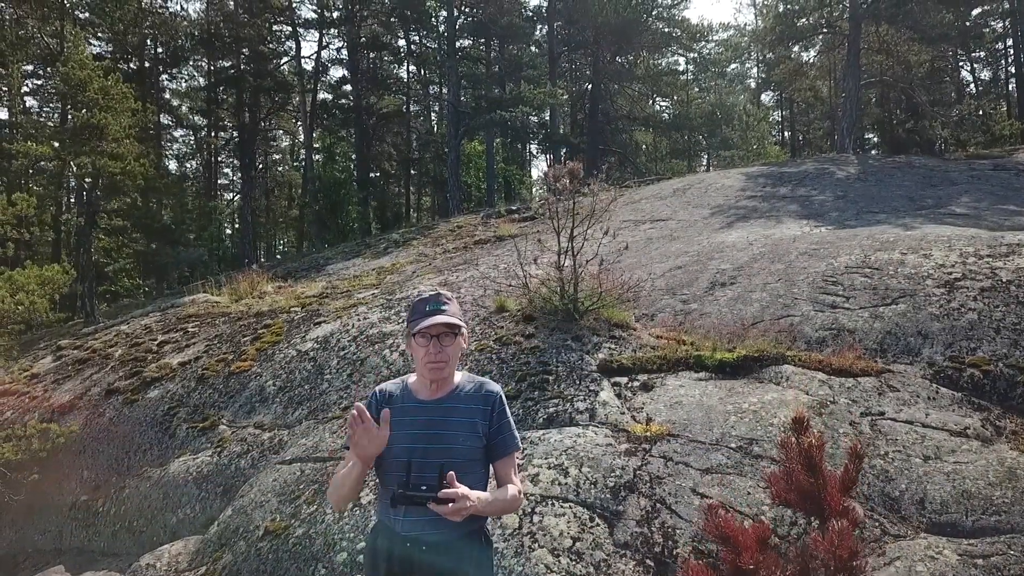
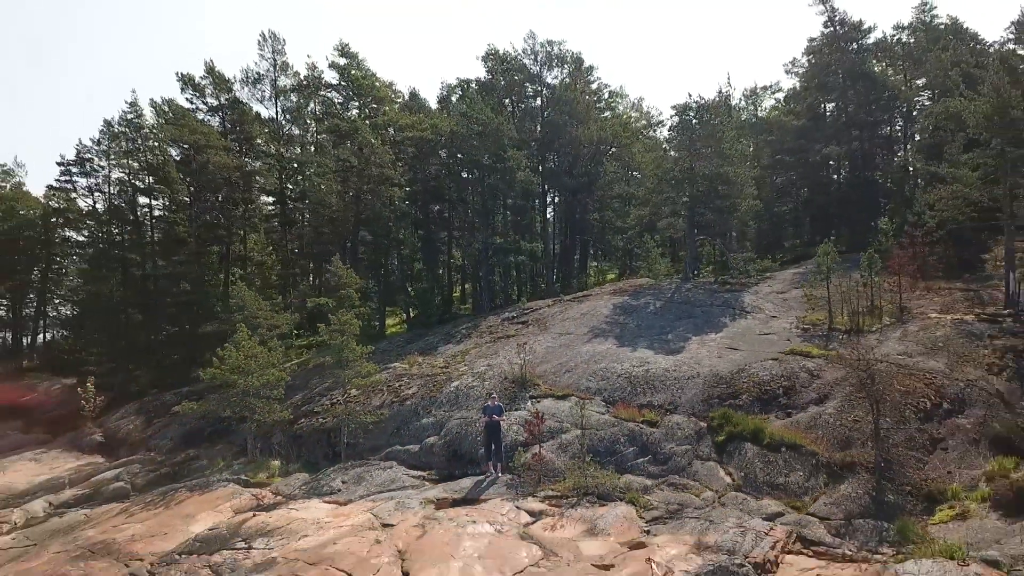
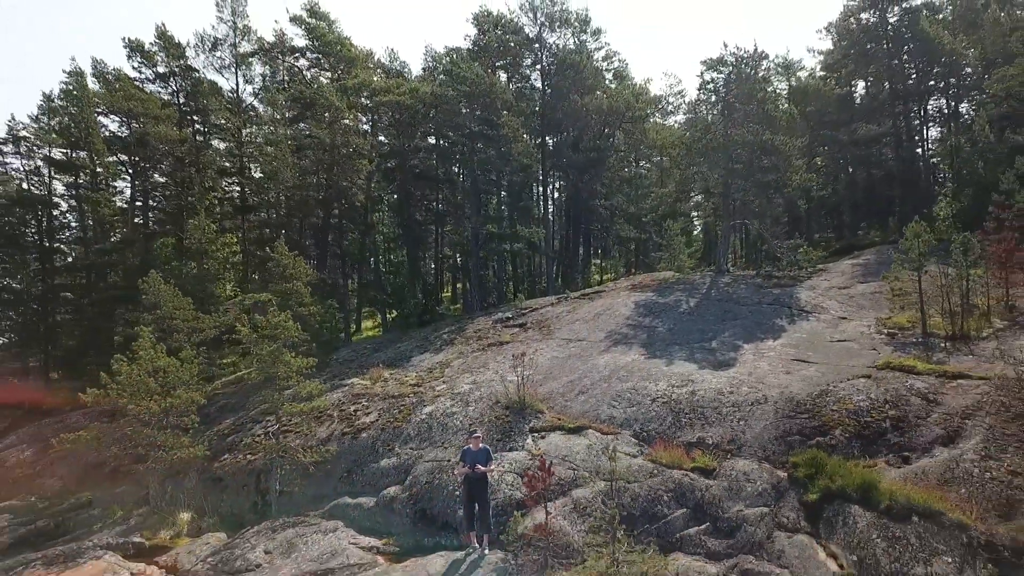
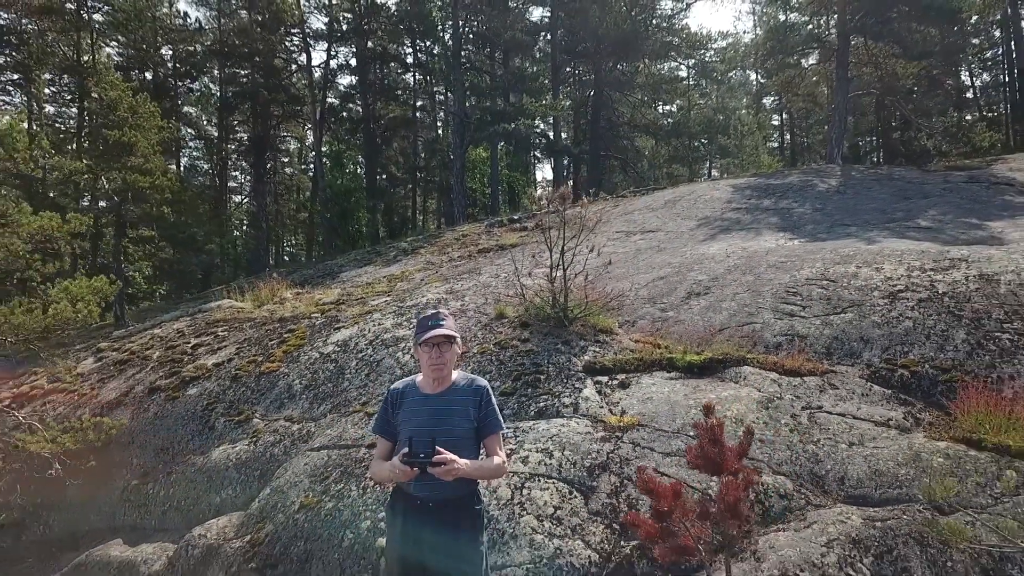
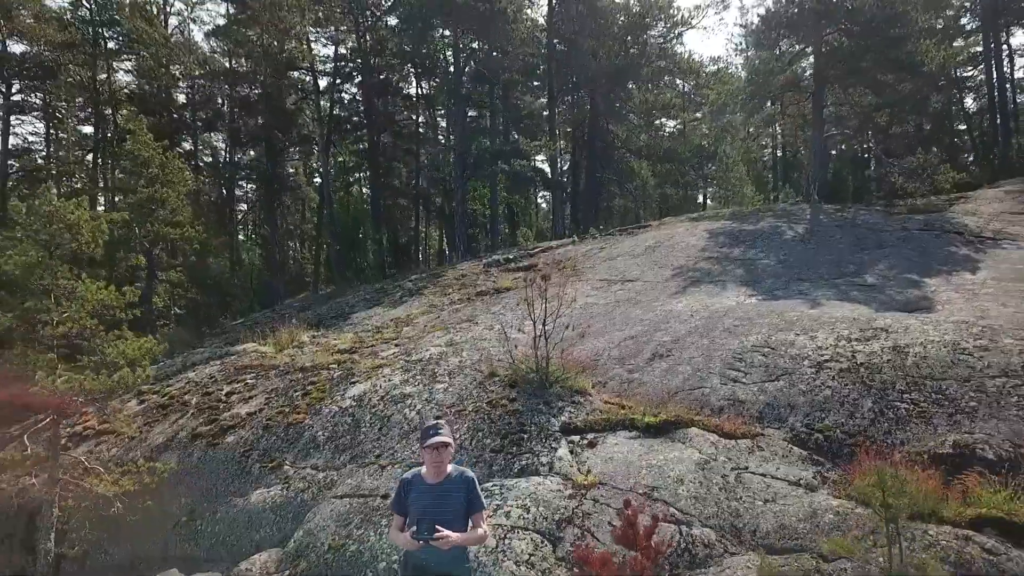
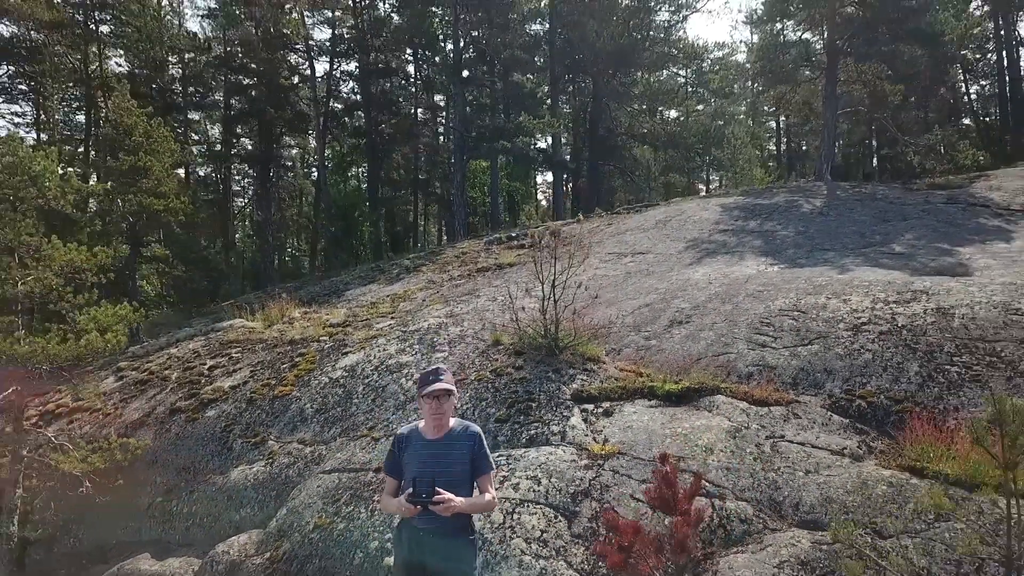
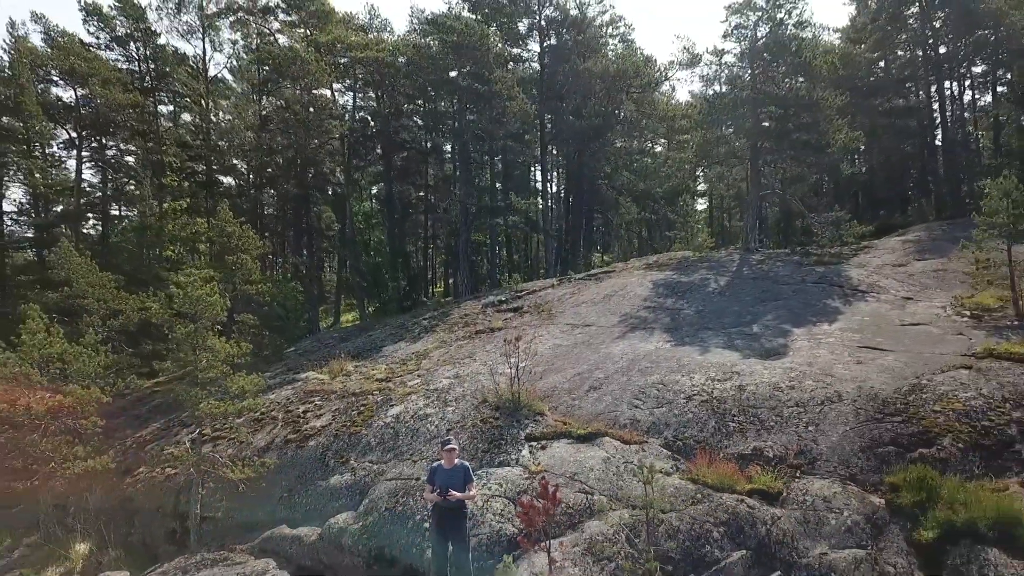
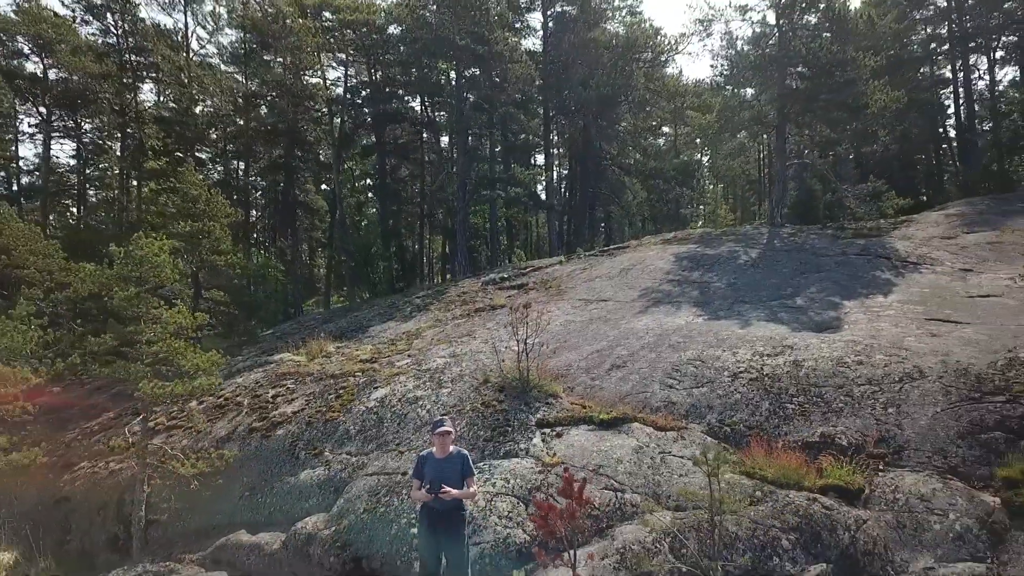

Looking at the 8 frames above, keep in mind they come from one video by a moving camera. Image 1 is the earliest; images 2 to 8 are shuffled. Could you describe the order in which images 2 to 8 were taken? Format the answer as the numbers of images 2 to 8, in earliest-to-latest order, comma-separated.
4, 6, 5, 8, 7, 3, 2
